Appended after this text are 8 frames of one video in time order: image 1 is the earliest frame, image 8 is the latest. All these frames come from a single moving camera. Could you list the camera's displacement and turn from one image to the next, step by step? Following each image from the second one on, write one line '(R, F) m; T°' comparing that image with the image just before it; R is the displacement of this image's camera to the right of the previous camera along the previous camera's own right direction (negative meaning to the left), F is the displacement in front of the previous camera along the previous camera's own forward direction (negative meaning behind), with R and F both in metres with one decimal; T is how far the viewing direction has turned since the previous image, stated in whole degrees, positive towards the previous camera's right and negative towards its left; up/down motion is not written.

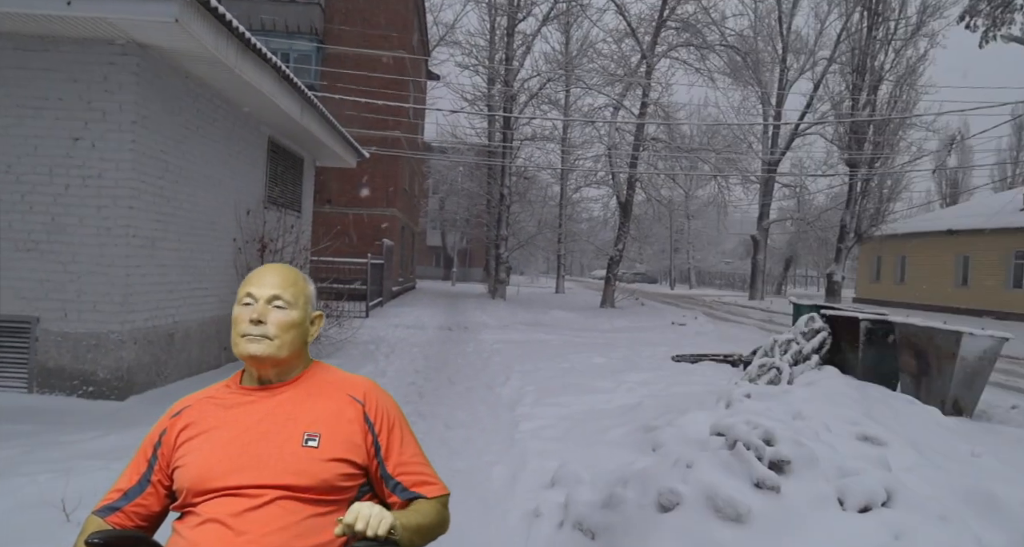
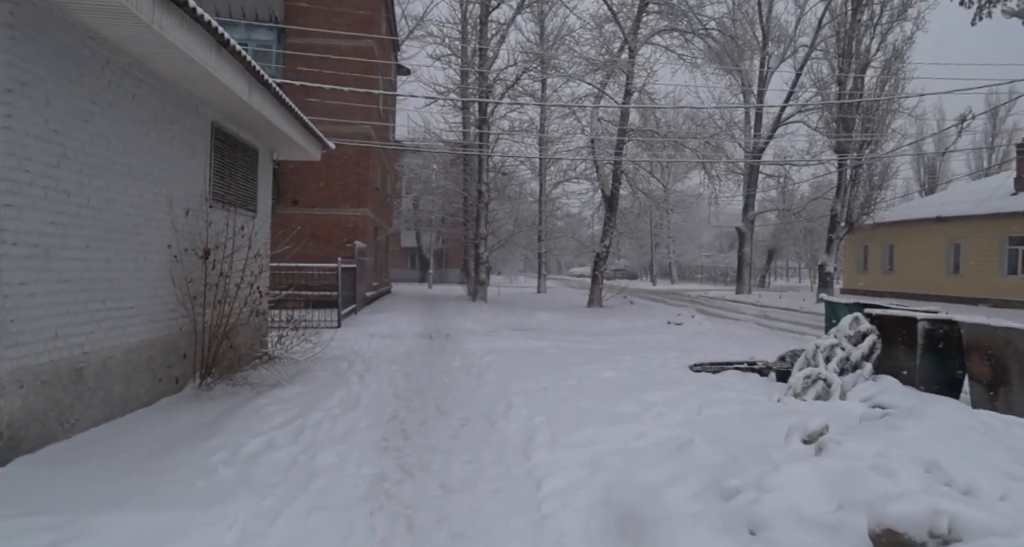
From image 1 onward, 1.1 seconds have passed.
(-0.2, +1.3) m; +2°
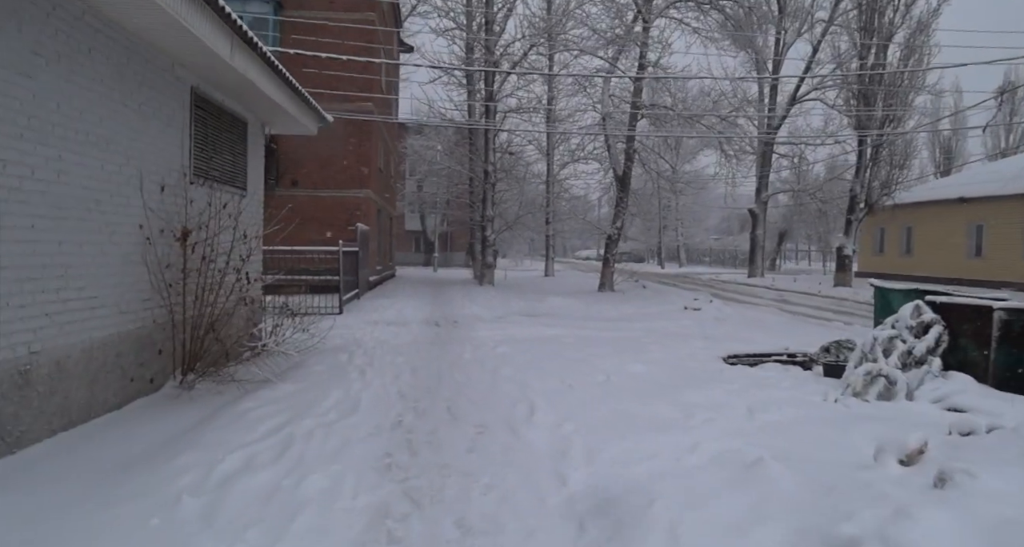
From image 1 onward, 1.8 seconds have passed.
(-0.2, +0.8) m; 0°
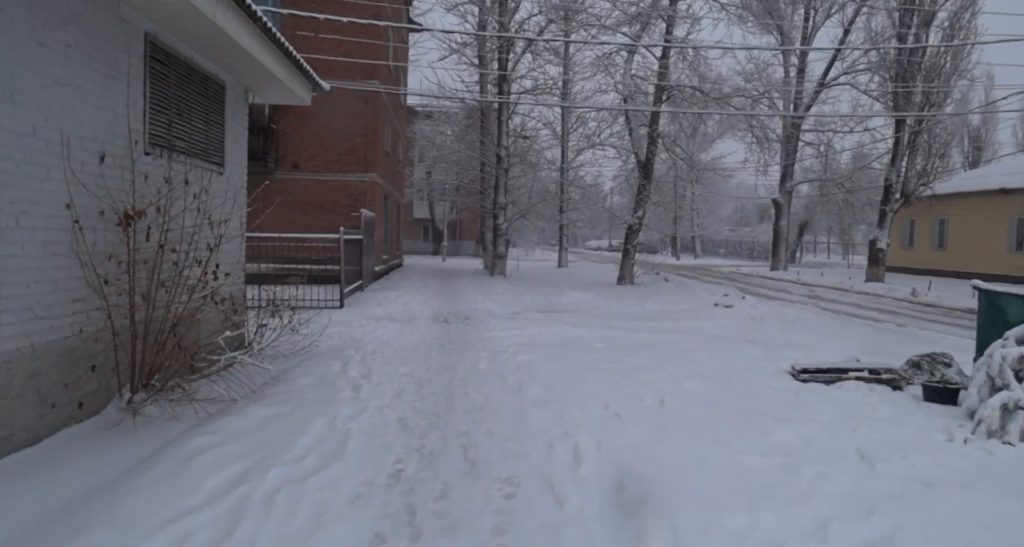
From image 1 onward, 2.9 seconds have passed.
(-0.2, +1.2) m; -1°
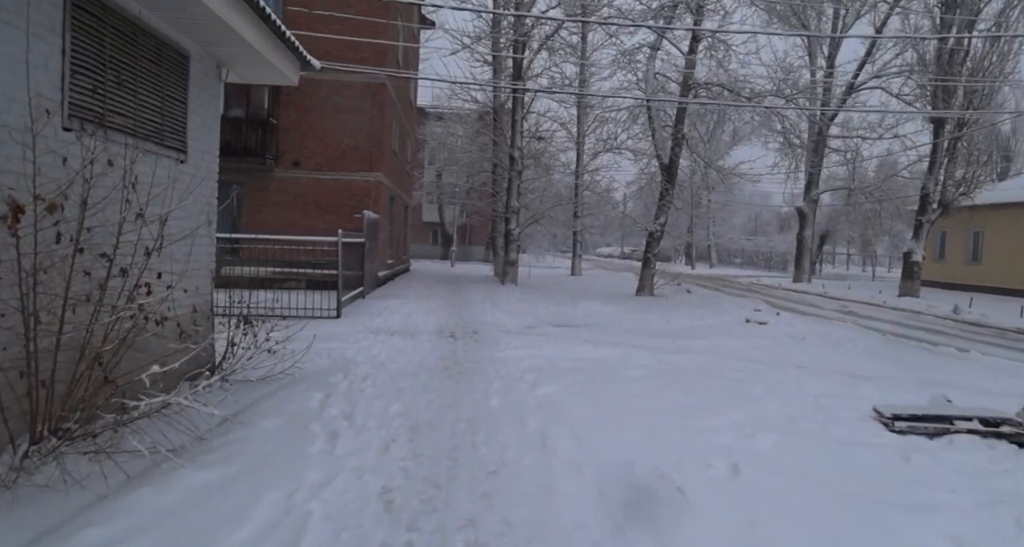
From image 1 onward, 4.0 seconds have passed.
(-0.1, +1.2) m; -1°
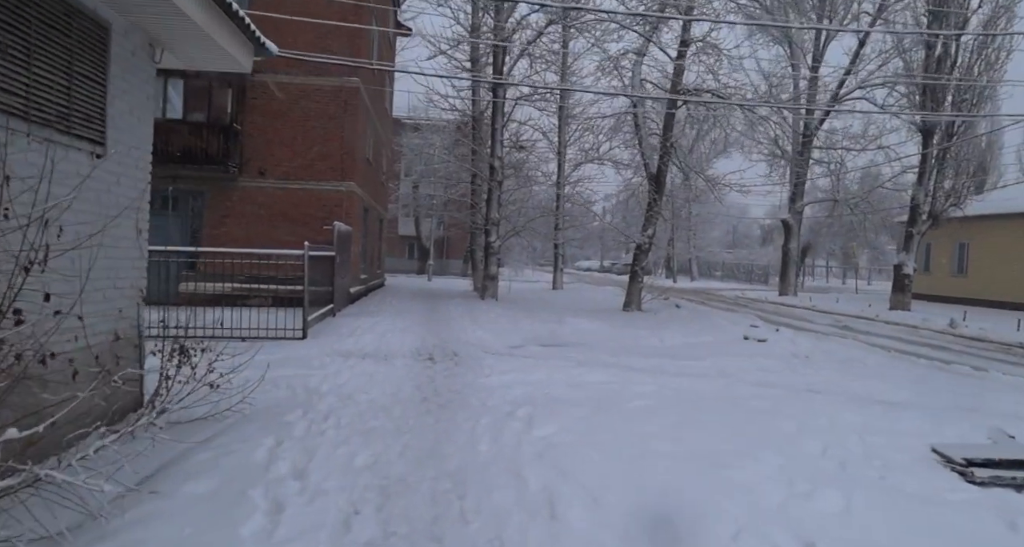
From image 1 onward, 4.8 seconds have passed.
(-0.1, +1.0) m; +2°
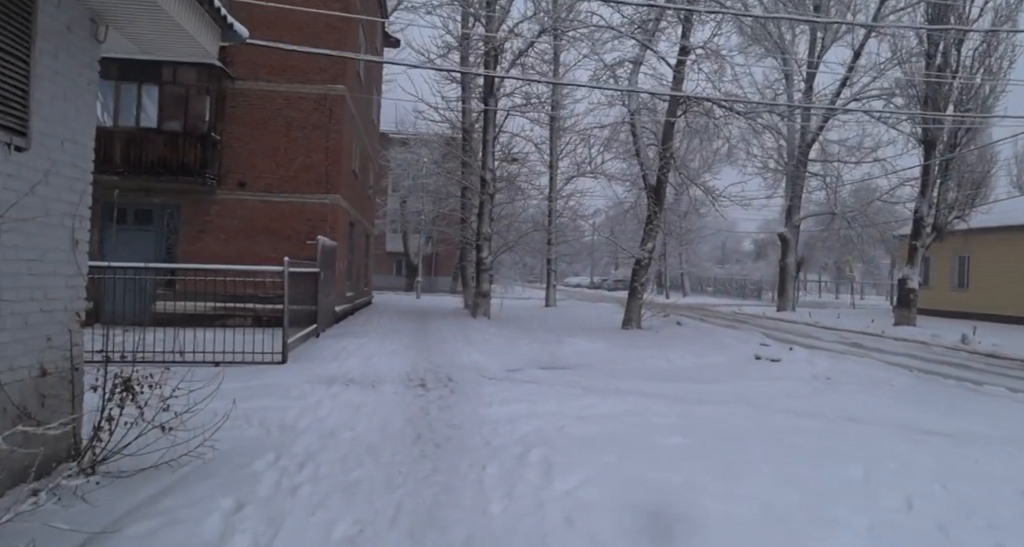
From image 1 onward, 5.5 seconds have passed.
(-0.2, +0.9) m; +1°
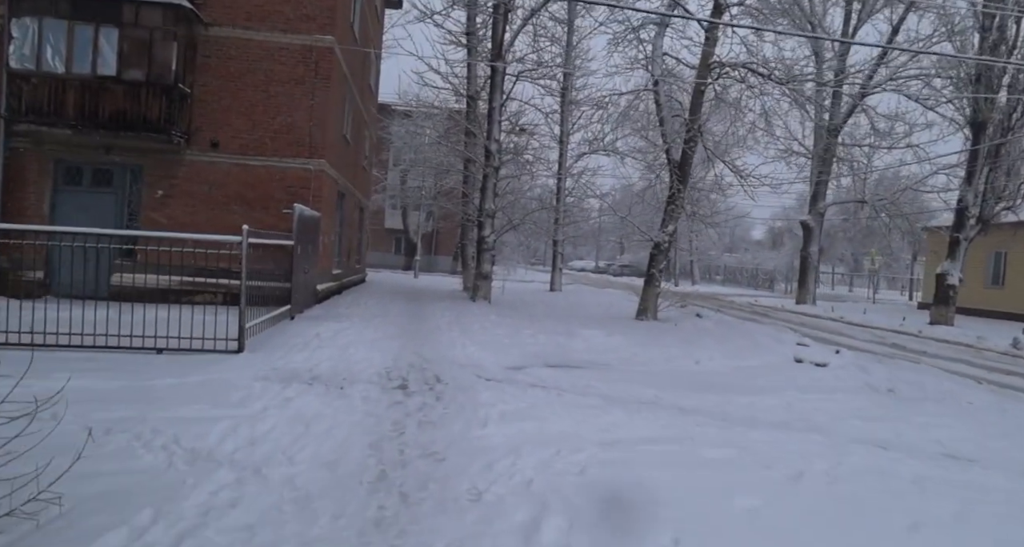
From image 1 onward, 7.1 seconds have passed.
(0.0, +1.7) m; 0°
